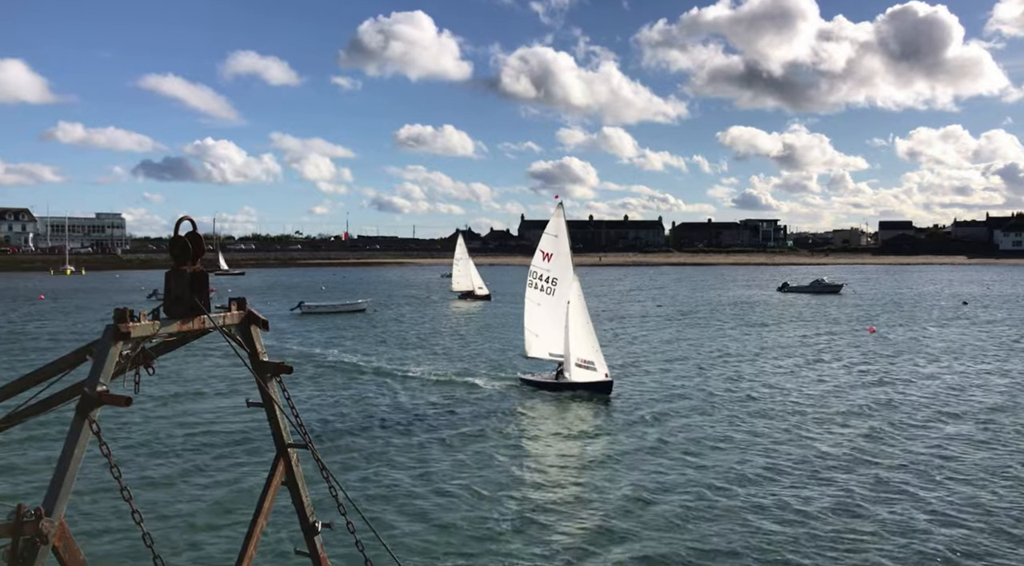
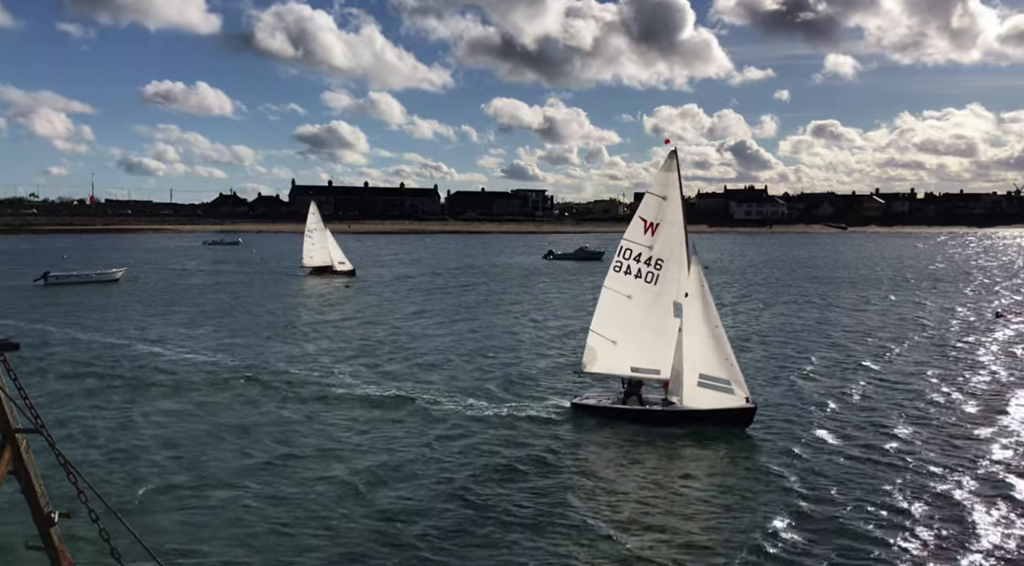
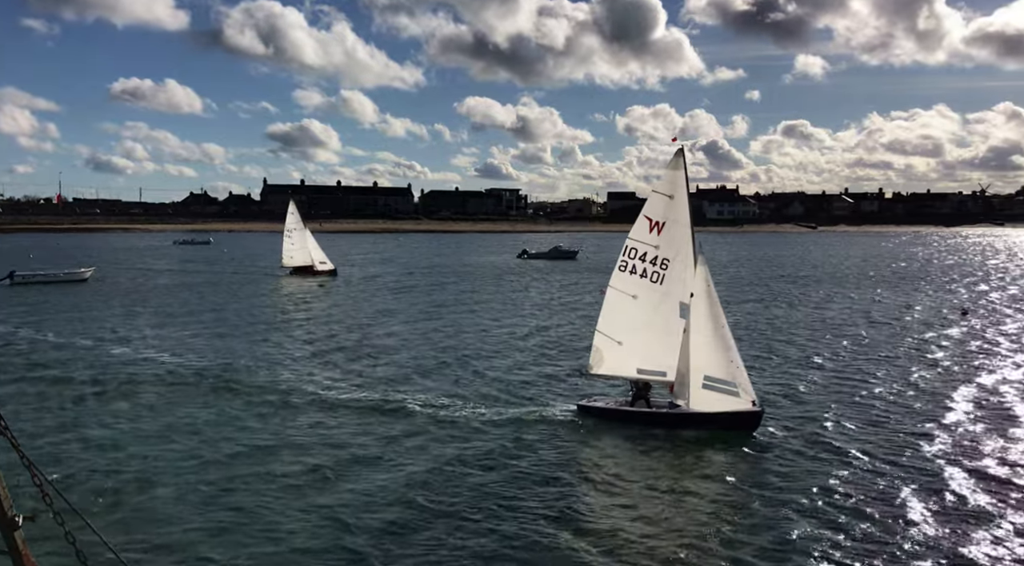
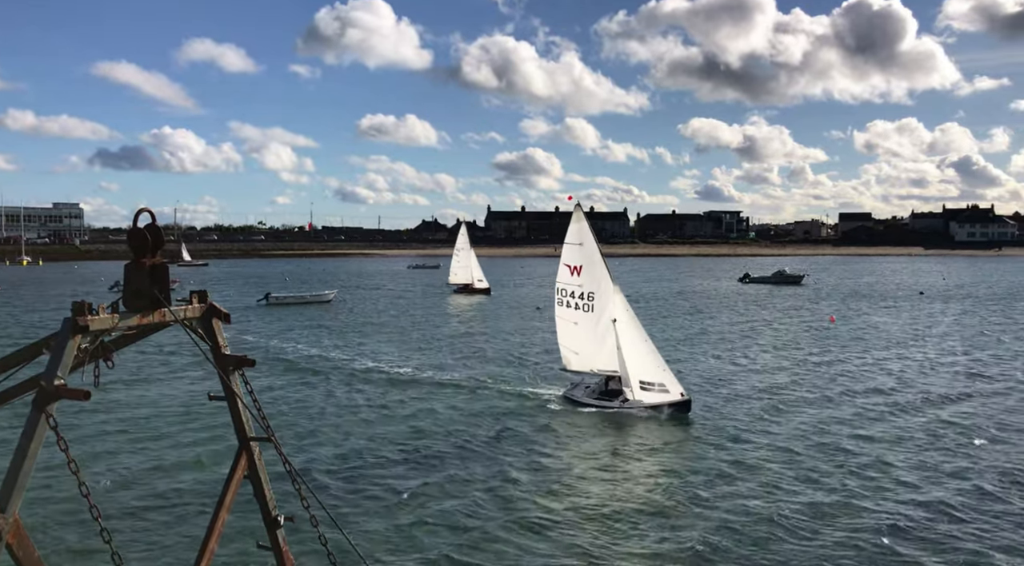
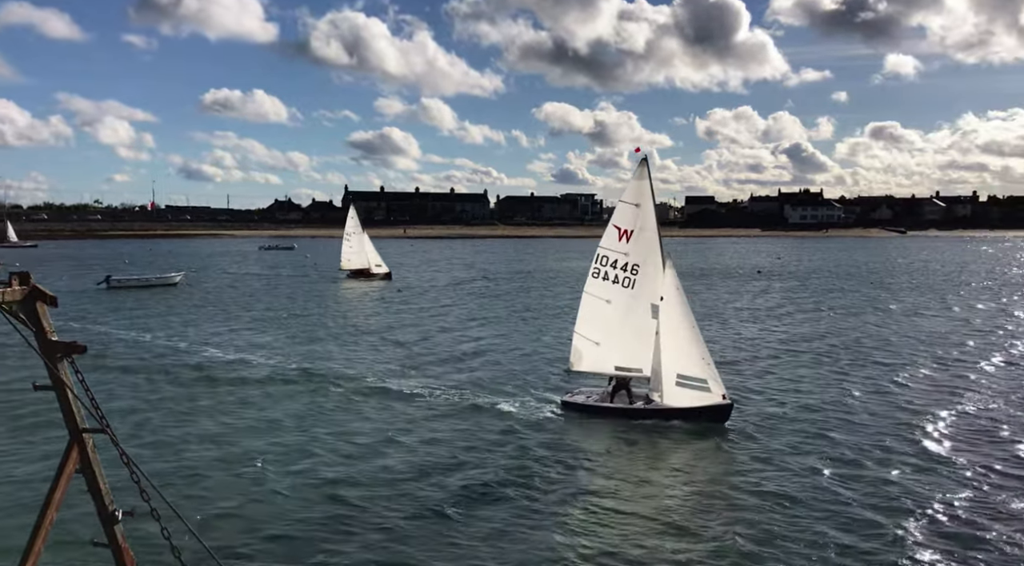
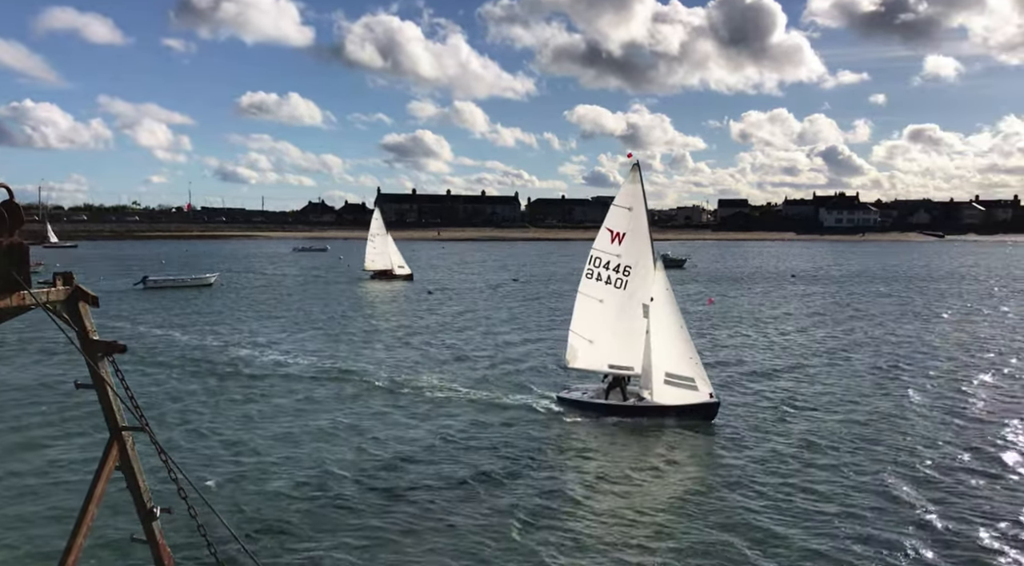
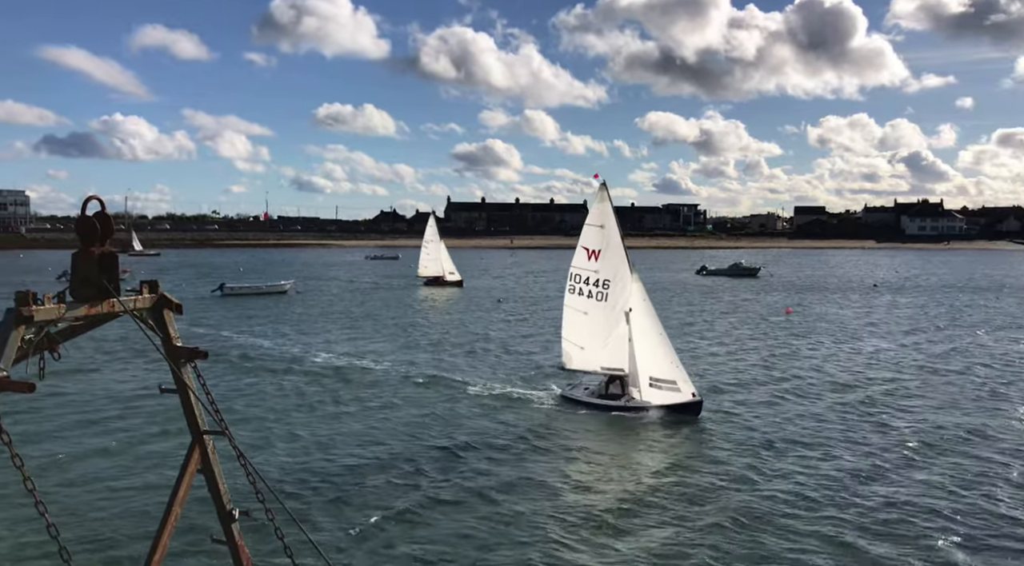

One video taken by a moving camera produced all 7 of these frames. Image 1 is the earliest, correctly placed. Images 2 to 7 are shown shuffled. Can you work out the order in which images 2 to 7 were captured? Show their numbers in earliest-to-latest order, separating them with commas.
4, 7, 6, 5, 2, 3
